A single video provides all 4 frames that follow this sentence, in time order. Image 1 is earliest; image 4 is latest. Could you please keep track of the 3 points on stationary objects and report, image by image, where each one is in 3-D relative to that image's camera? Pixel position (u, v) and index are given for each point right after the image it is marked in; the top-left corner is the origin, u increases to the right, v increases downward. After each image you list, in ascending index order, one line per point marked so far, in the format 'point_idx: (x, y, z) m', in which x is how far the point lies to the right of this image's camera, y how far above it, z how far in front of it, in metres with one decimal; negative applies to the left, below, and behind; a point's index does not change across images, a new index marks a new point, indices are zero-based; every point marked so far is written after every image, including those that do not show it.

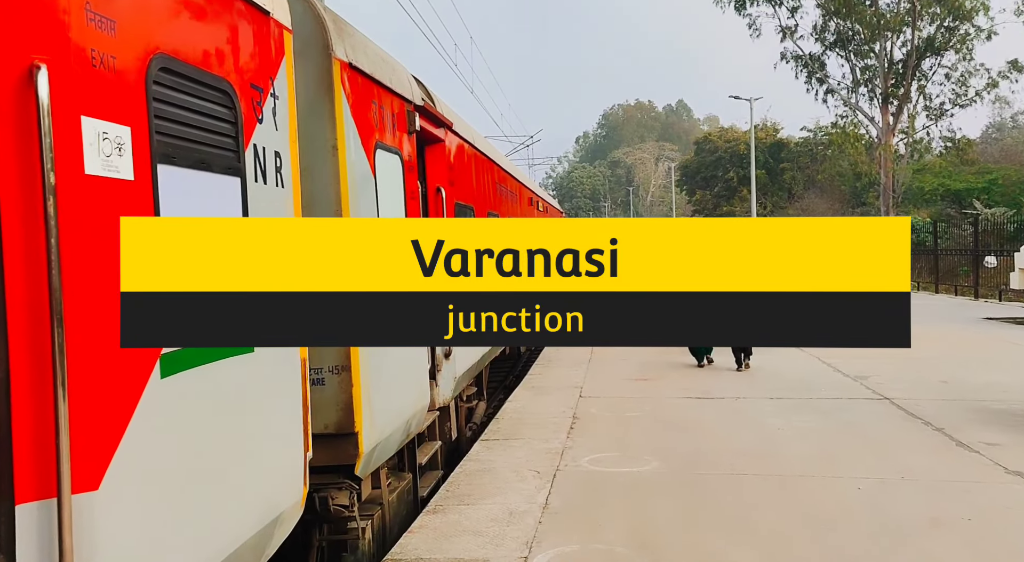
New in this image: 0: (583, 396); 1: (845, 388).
0: (+0.7, -1.1, +8.9) m
1: (+3.3, -1.0, +9.0) m
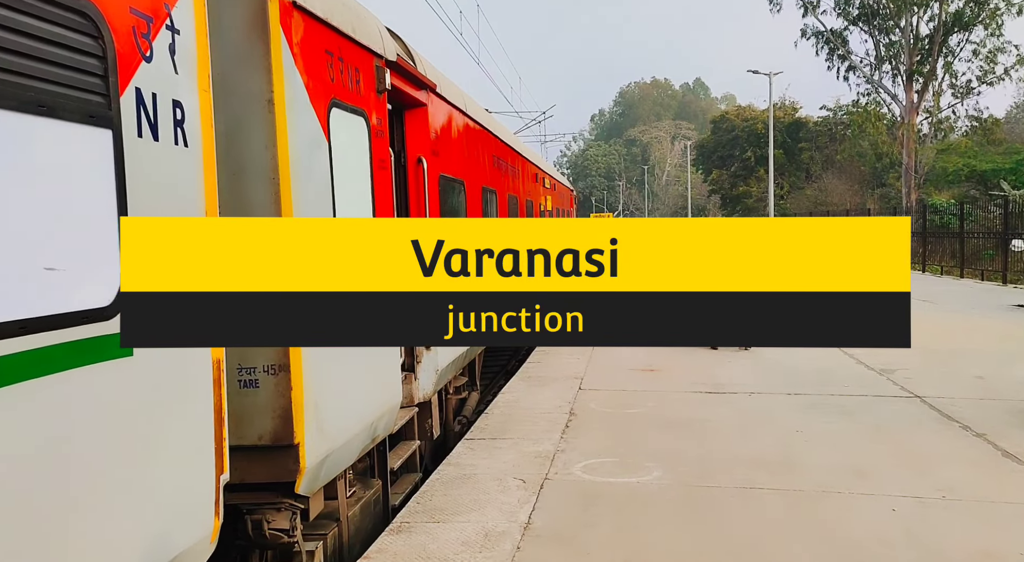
0: (+0.6, -1.0, +8.2) m
1: (+3.2, -0.9, +8.2) m
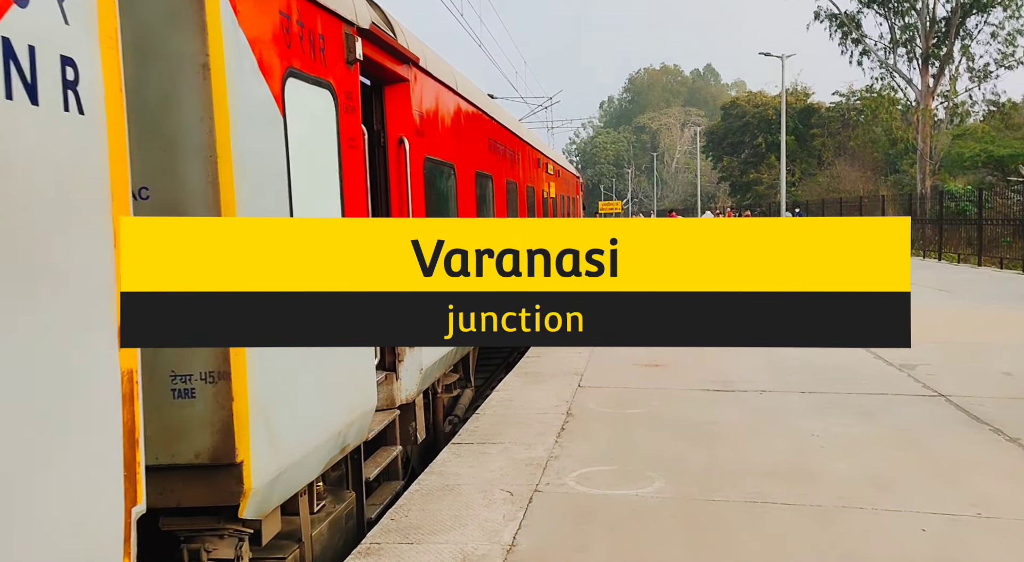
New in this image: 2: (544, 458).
0: (+0.6, -0.9, +7.7) m
1: (+3.2, -0.8, +7.7) m
2: (+0.2, -1.1, +5.4) m
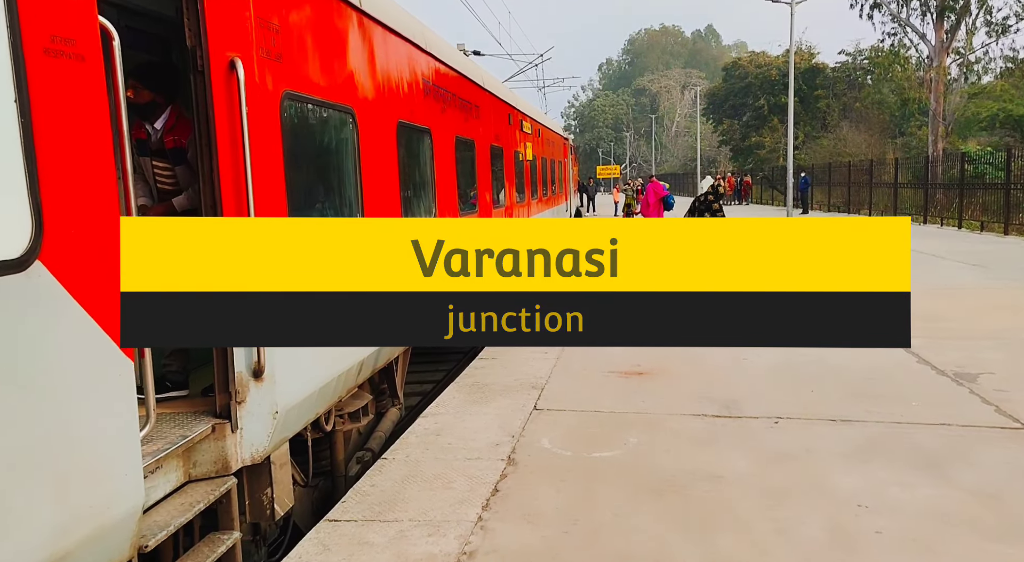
0: (+0.2, -0.8, +5.8) m
1: (+2.8, -0.7, +5.7) m
2: (-0.2, -1.1, +3.5) m
